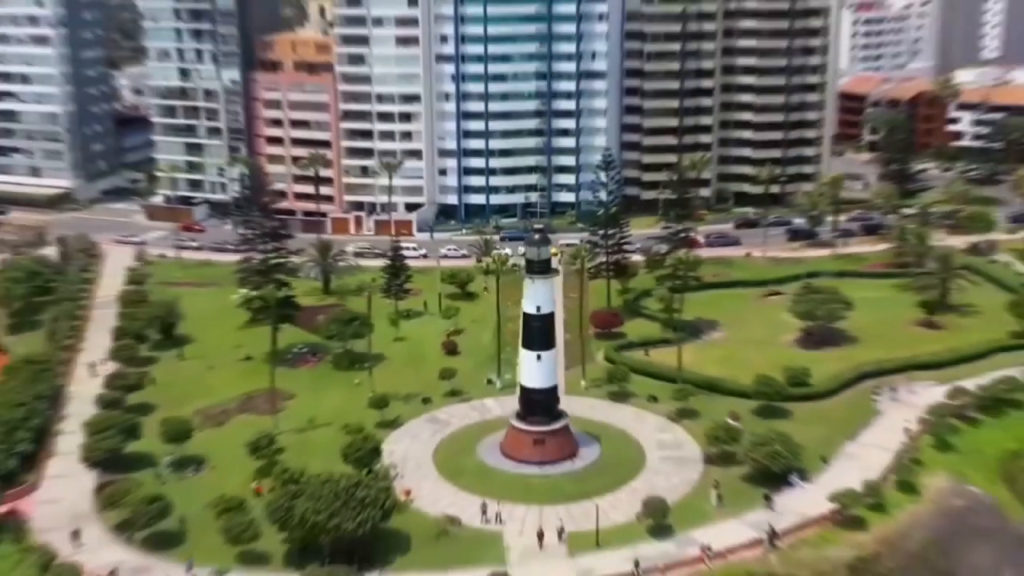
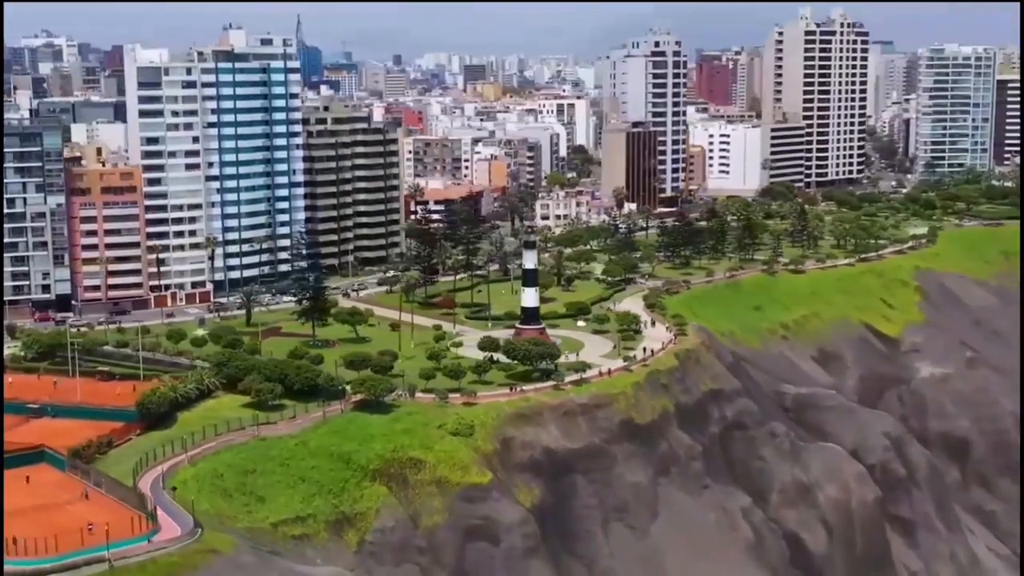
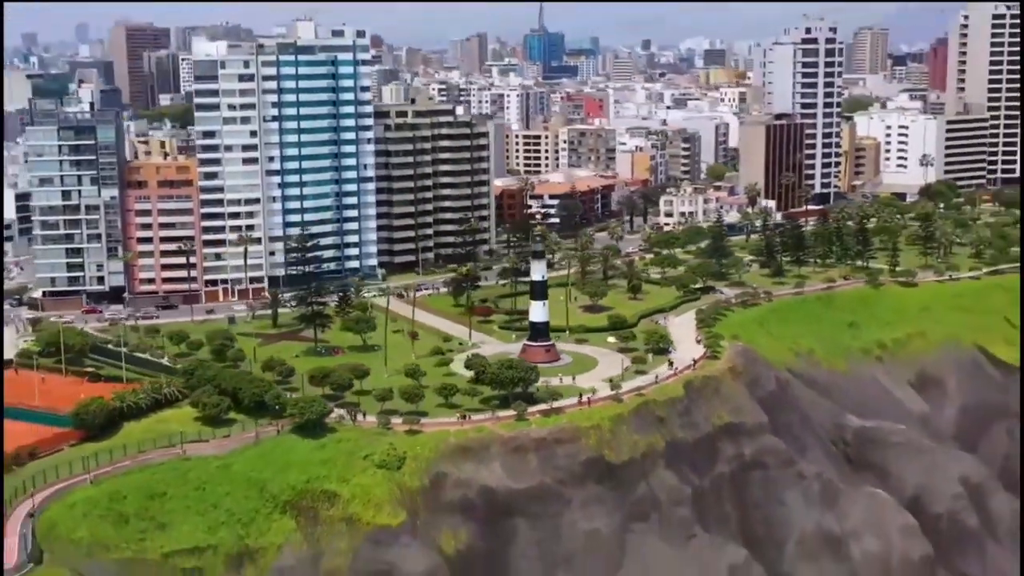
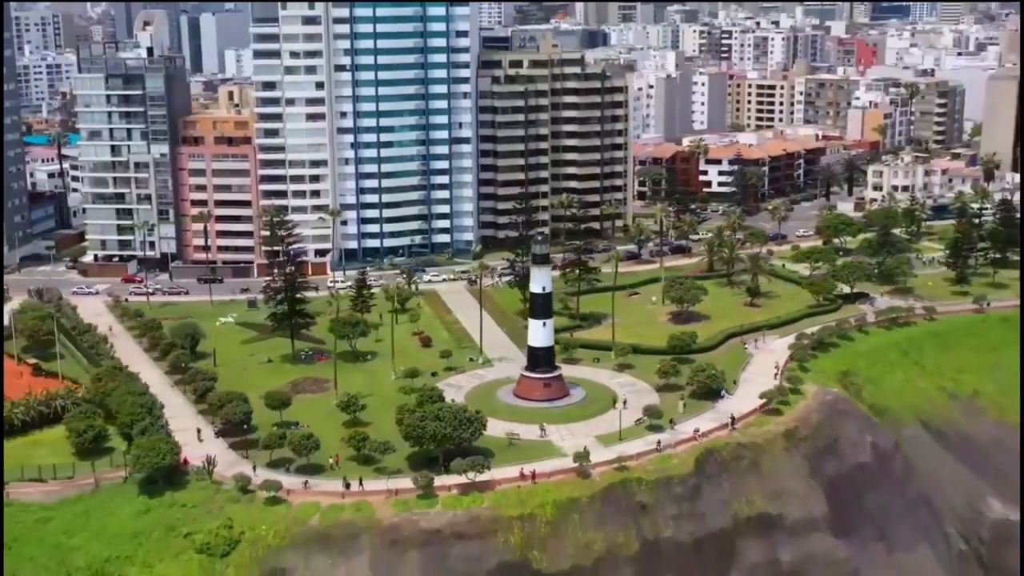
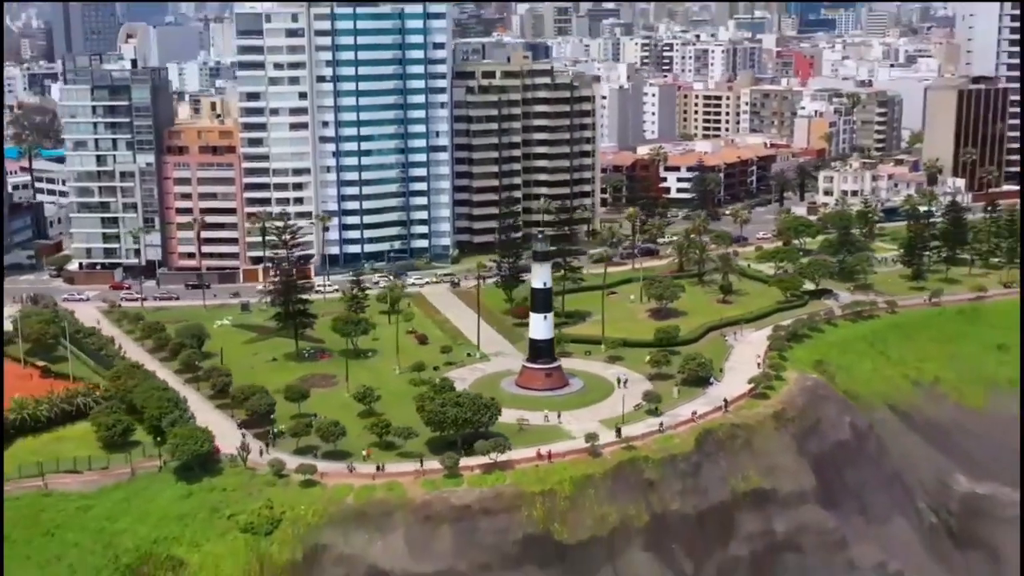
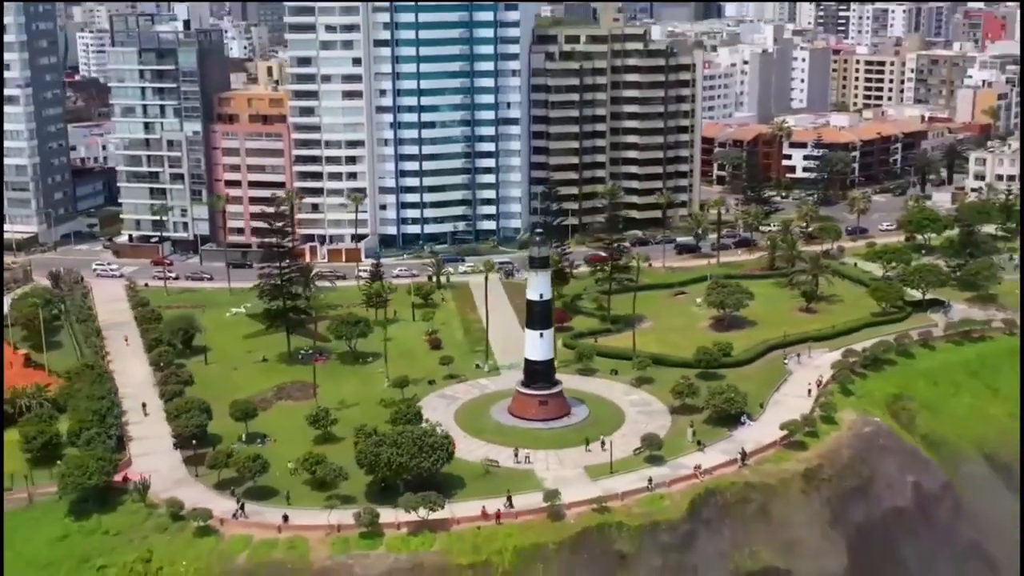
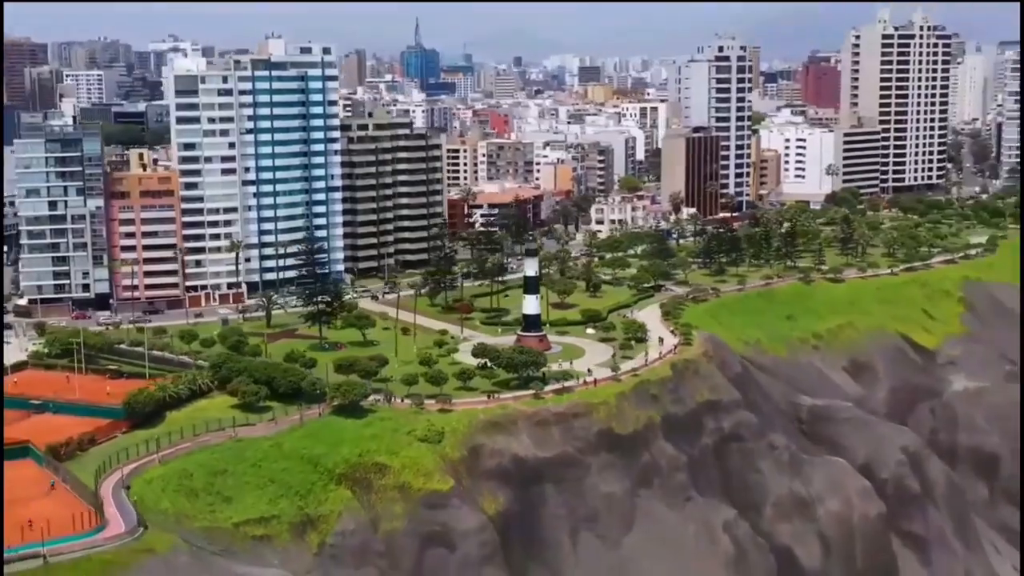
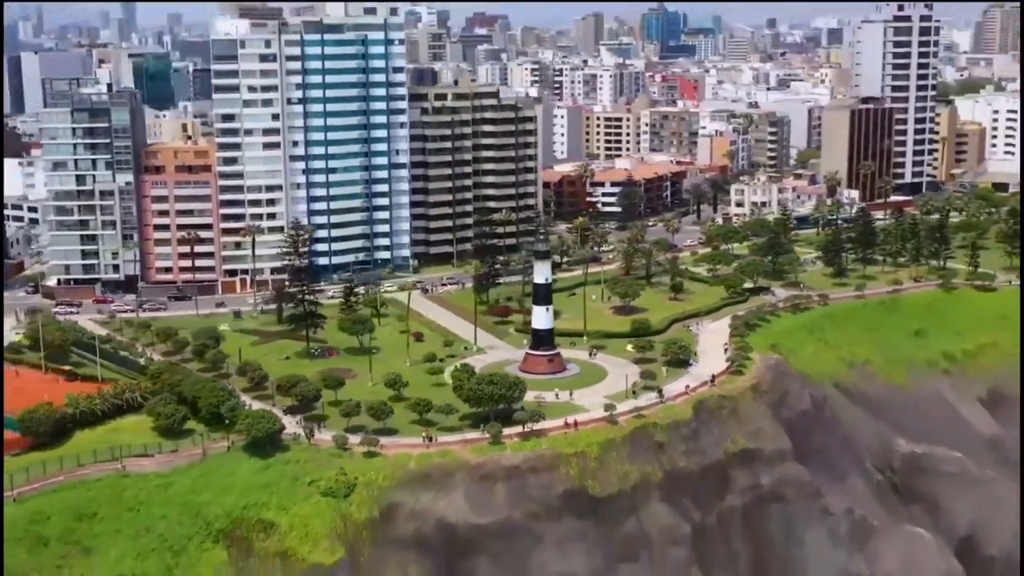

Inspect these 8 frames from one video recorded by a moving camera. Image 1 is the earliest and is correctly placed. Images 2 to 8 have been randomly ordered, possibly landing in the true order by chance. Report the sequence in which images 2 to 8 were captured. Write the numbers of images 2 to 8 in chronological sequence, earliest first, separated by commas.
6, 4, 5, 8, 3, 7, 2
